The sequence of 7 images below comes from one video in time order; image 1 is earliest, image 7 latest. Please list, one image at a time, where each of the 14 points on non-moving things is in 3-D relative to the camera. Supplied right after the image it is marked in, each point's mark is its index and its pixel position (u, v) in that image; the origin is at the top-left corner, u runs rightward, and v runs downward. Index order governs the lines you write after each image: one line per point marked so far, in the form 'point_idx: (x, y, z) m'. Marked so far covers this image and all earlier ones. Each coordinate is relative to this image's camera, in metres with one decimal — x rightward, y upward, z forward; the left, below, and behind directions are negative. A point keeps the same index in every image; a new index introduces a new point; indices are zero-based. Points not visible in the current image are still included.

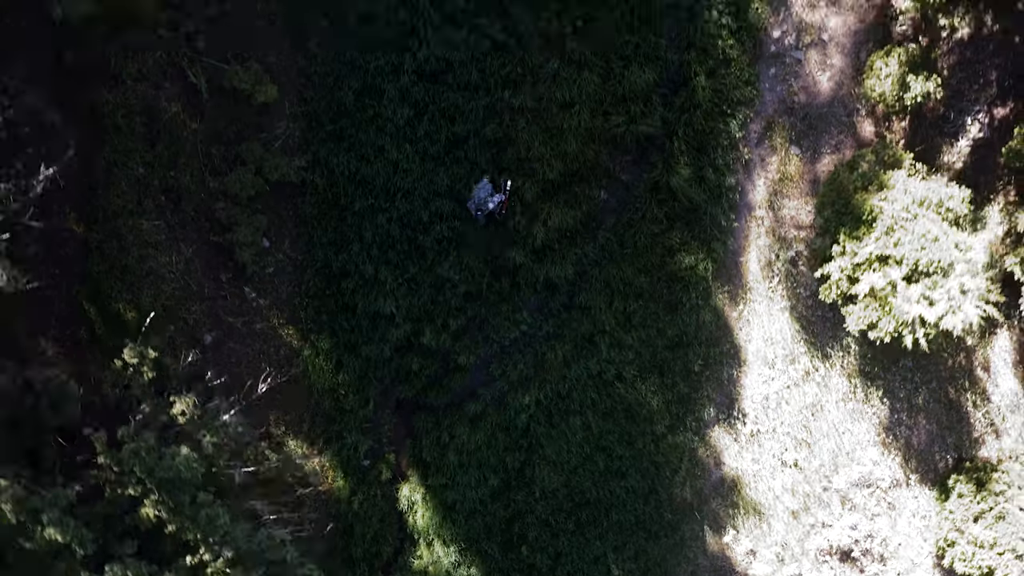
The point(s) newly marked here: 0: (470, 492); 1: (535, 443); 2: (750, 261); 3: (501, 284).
0: (-0.6, -3.0, +13.5) m
1: (+0.3, -2.2, +13.2) m
2: (+3.1, +0.3, +12.2) m
3: (-0.2, 0.0, +12.4) m
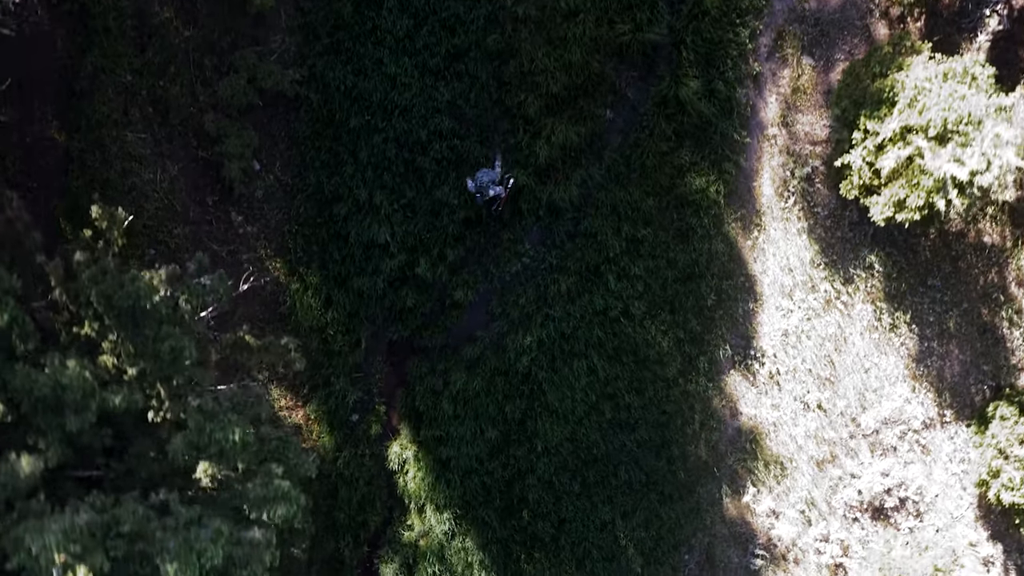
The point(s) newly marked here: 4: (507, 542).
0: (-0.6, -2.1, +12.4) m
1: (+0.3, -1.4, +12.2) m
2: (+3.1, +1.3, +11.6) m
3: (-0.1, +1.0, +11.8) m
4: (-0.1, -3.5, +12.8) m
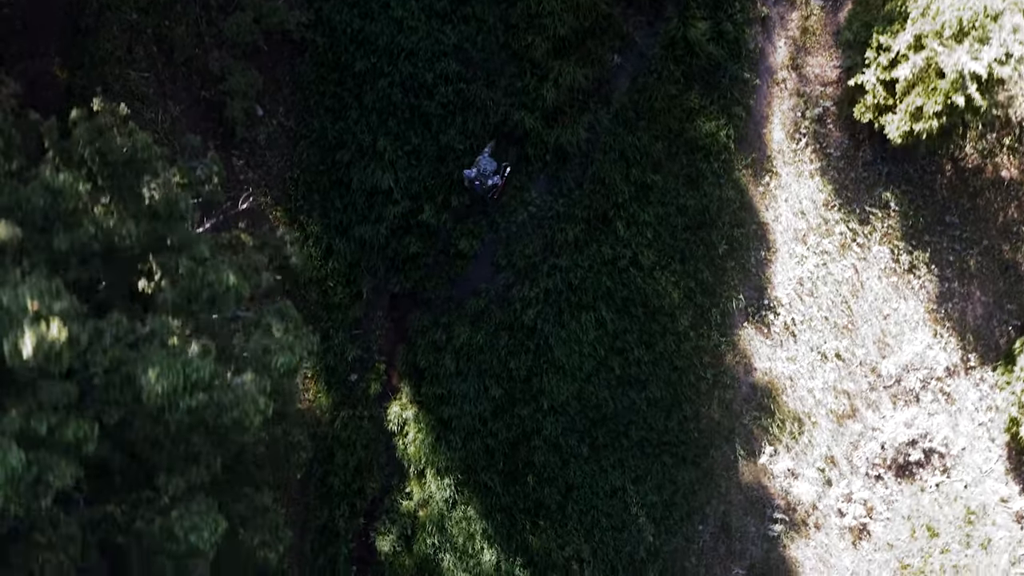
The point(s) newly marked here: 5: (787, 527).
0: (-0.5, -1.5, +11.9) m
1: (+0.4, -0.7, +11.8) m
2: (+3.2, +2.0, +11.4) m
3: (-0.1, +1.7, +11.6) m
4: (0.0, -2.9, +12.1) m
5: (+3.4, -3.0, +11.6) m
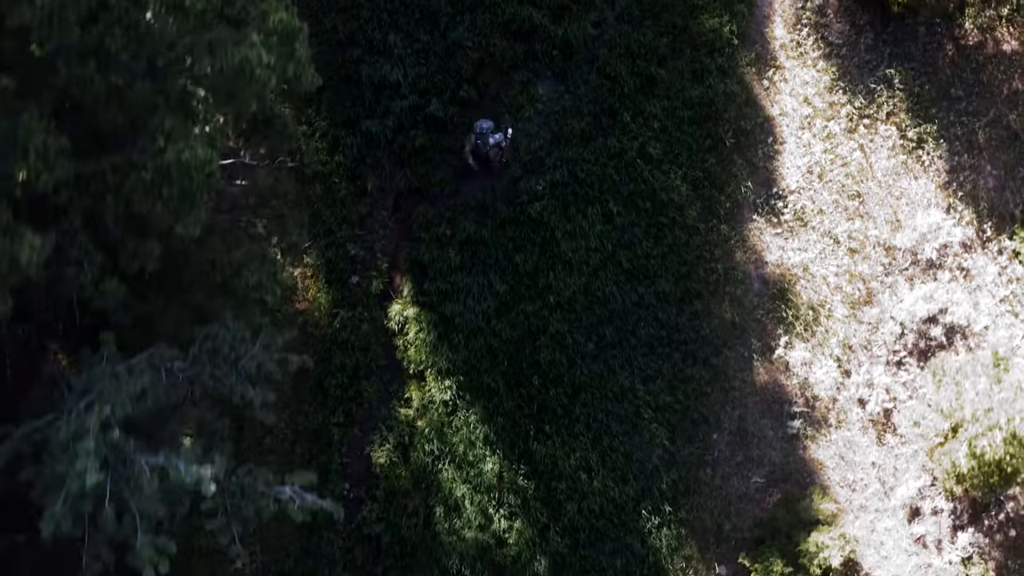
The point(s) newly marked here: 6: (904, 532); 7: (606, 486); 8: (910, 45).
0: (-0.5, -0.2, +11.6) m
1: (+0.5, +0.6, +11.6) m
2: (+3.3, +3.3, +11.7) m
3: (0.0, +3.0, +11.8) m
4: (0.0, -1.6, +11.5) m
5: (+3.5, -1.6, +11.0) m
6: (+4.4, -2.8, +10.4) m
7: (+1.2, -2.4, +11.3) m
8: (+4.8, +3.0, +11.2) m
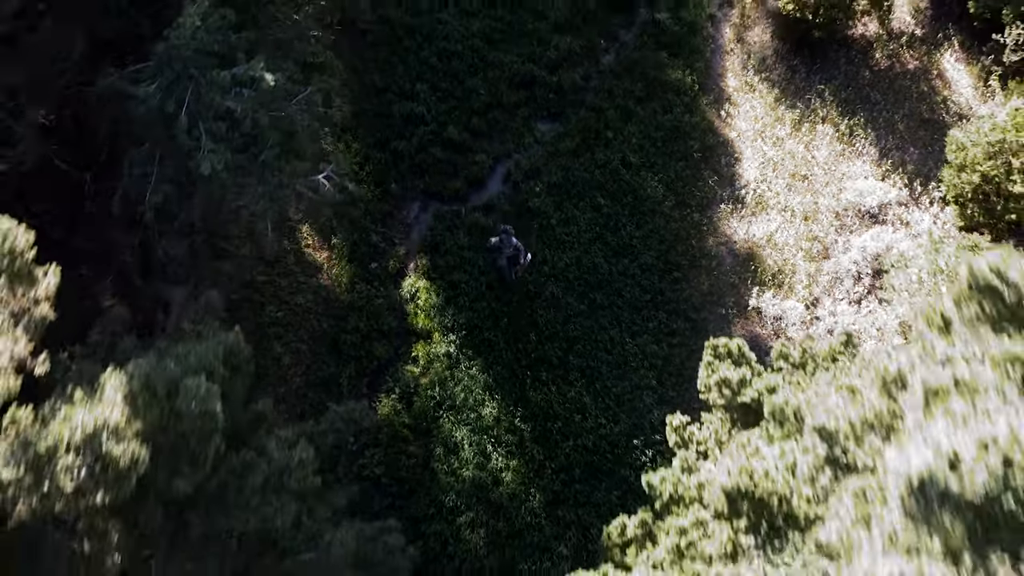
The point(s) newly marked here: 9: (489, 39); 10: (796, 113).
0: (-0.5, +0.2, +13.0) m
1: (+0.5, +0.9, +13.4) m
2: (+3.4, +3.3, +14.5) m
3: (+0.1, +3.0, +14.5) m
4: (0.0, -1.0, +12.4) m
5: (+3.5, -0.9, +11.9) m
6: (+4.4, -1.8, +10.9) m
7: (+1.1, -1.7, +11.9) m
8: (+4.9, +3.2, +13.9) m
9: (-0.4, +4.0, +15.0) m
10: (+4.2, +2.5, +13.7) m
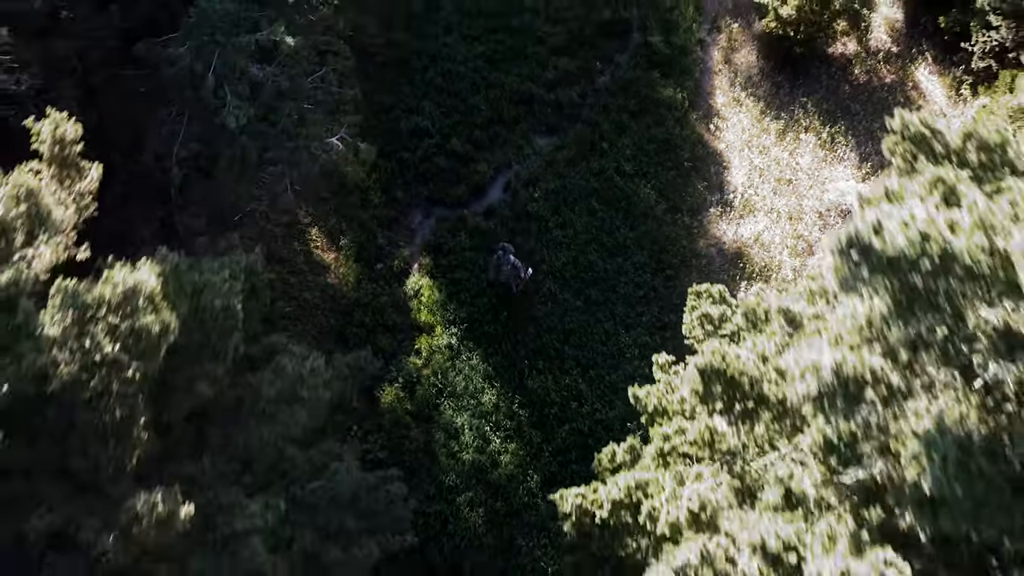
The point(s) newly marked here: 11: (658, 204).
0: (-0.5, +0.2, +13.6) m
1: (+0.5, +0.9, +14.0) m
2: (+3.4, +3.2, +15.3) m
3: (+0.1, +2.9, +15.3) m
4: (0.0, -1.0, +12.9) m
5: (+3.5, -0.8, +12.4) m
6: (+4.4, -1.6, +11.3) m
7: (+1.1, -1.6, +12.3) m
8: (+4.9, +3.1, +14.7) m
9: (-0.3, +3.9, +15.9) m
10: (+4.2, +2.5, +14.4) m
11: (+2.2, +1.2, +14.1) m
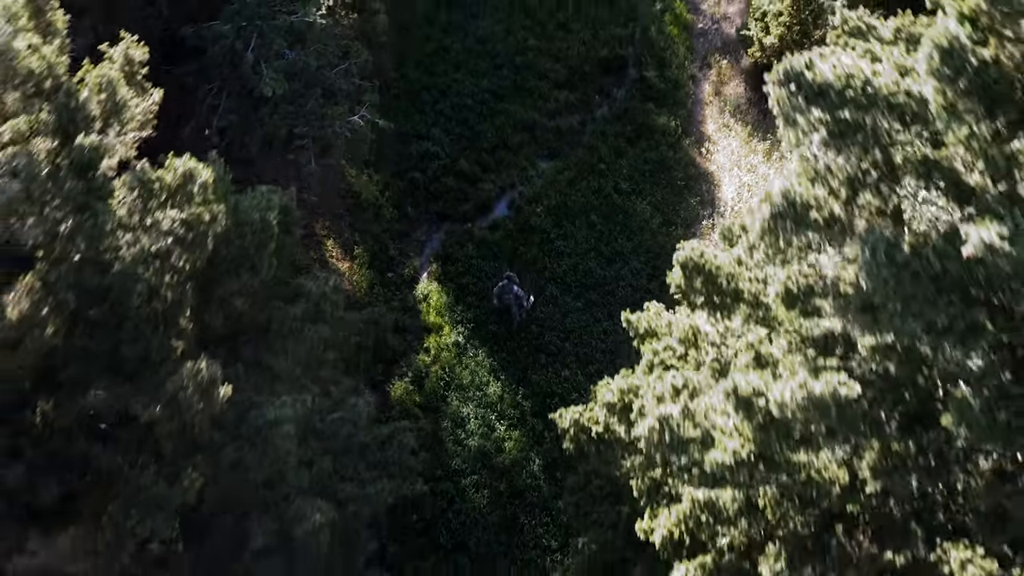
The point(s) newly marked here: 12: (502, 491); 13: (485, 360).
0: (-0.4, +0.2, +14.5) m
1: (+0.5, +0.8, +14.9) m
2: (+3.5, +2.9, +16.4) m
3: (+0.2, +2.7, +16.4) m
4: (+0.1, -1.0, +13.6) m
5: (+3.5, -0.8, +13.1) m
6: (+4.4, -1.4, +12.0) m
7: (+1.2, -1.6, +13.0) m
8: (+5.0, +2.9, +15.8) m
9: (-0.3, +3.6, +17.1) m
10: (+4.3, +2.3, +15.5) m
11: (+2.3, +1.1, +15.0) m
12: (-0.1, -2.7, +12.3) m
13: (-0.4, -1.0, +13.5) m
